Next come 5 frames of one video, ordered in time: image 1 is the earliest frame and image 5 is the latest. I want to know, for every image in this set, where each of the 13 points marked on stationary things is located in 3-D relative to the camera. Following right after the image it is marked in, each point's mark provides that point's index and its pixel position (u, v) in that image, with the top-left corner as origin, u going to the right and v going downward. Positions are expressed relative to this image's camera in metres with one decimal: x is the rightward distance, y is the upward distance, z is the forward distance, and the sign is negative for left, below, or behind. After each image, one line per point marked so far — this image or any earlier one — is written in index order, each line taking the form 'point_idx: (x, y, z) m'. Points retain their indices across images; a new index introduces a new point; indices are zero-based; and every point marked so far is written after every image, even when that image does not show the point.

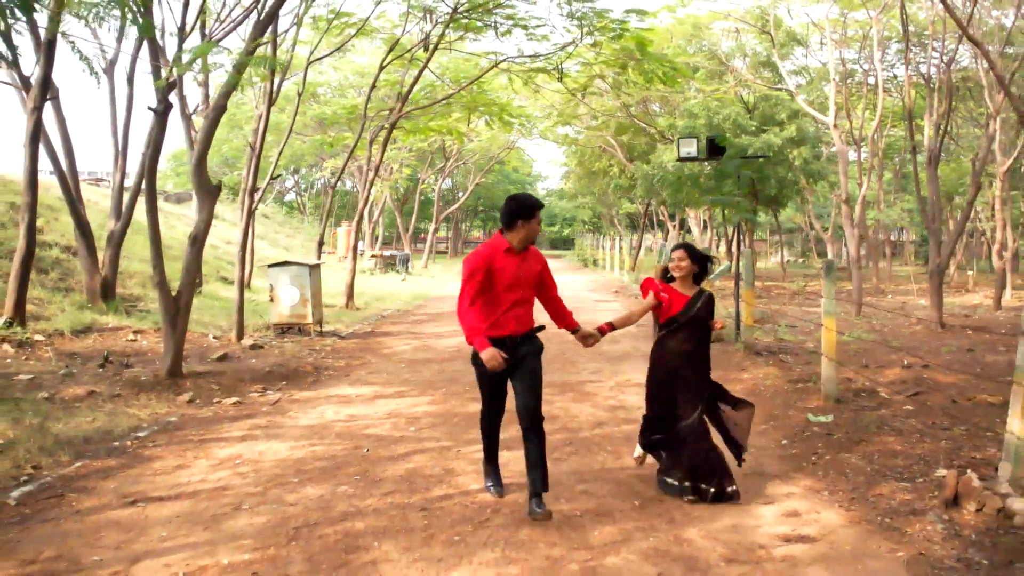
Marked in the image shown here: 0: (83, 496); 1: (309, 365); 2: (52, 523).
0: (-1.4, -0.7, +4.8) m
1: (-1.3, -0.5, +9.1) m
2: (-1.4, -0.7, +4.3) m
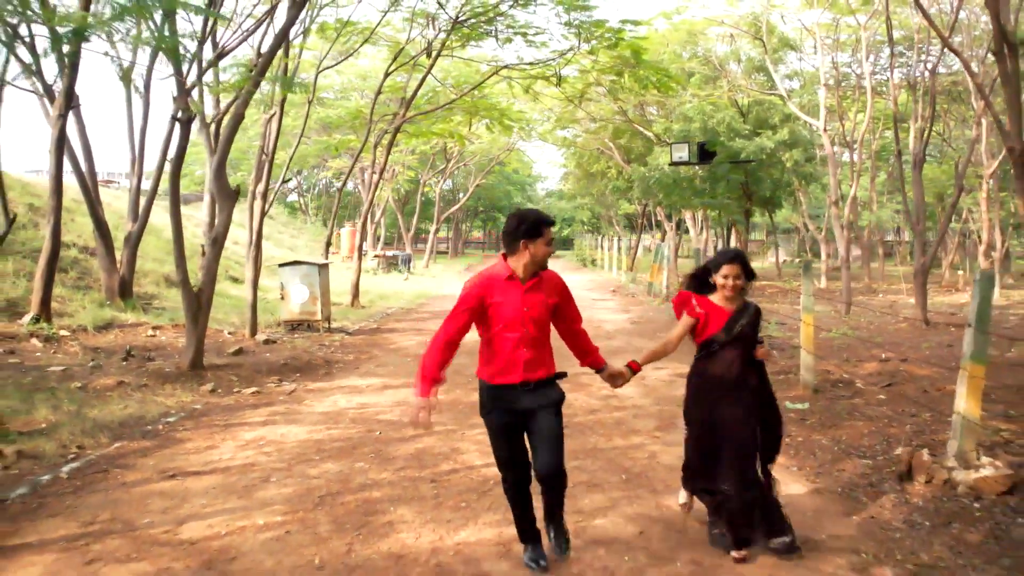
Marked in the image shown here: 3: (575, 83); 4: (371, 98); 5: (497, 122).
0: (-1.4, -0.7, +5.3) m
1: (-1.3, -0.5, +9.6) m
2: (-1.4, -0.7, +4.9) m
3: (+0.7, +2.4, +16.2) m
4: (-1.7, +2.3, +17.6) m
5: (-0.2, +1.9, +16.6) m
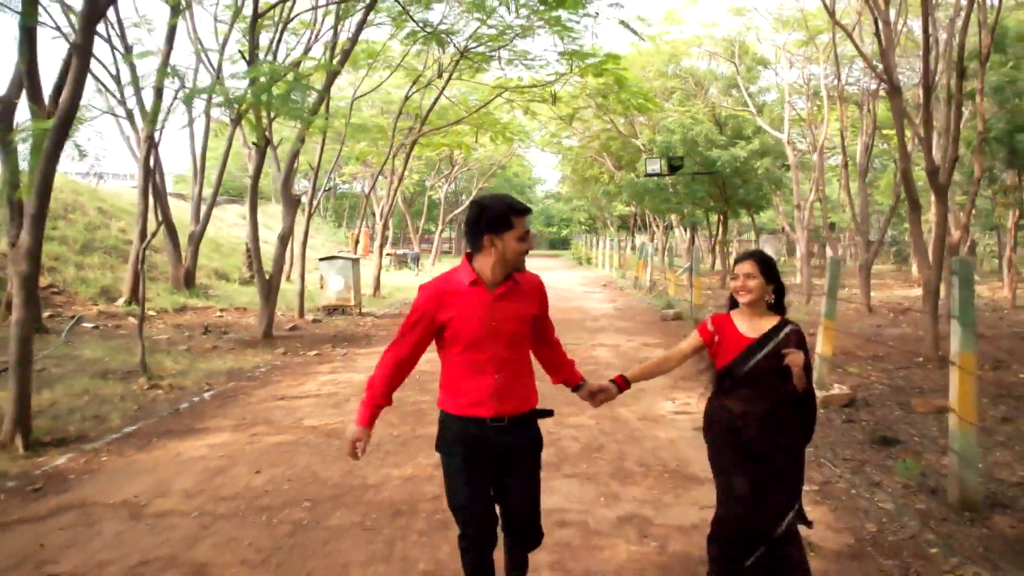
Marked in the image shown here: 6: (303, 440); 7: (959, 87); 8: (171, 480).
0: (-1.4, -0.6, +7.6) m
1: (-1.3, -0.4, +12.0) m
2: (-1.4, -0.6, +7.2) m
3: (+0.7, +2.4, +18.5) m
4: (-1.7, +2.4, +19.9) m
5: (-0.2, +2.0, +18.9) m
6: (-0.9, -0.6, +6.0) m
7: (+3.2, +1.4, +10.3) m
8: (-1.2, -0.7, +5.1) m
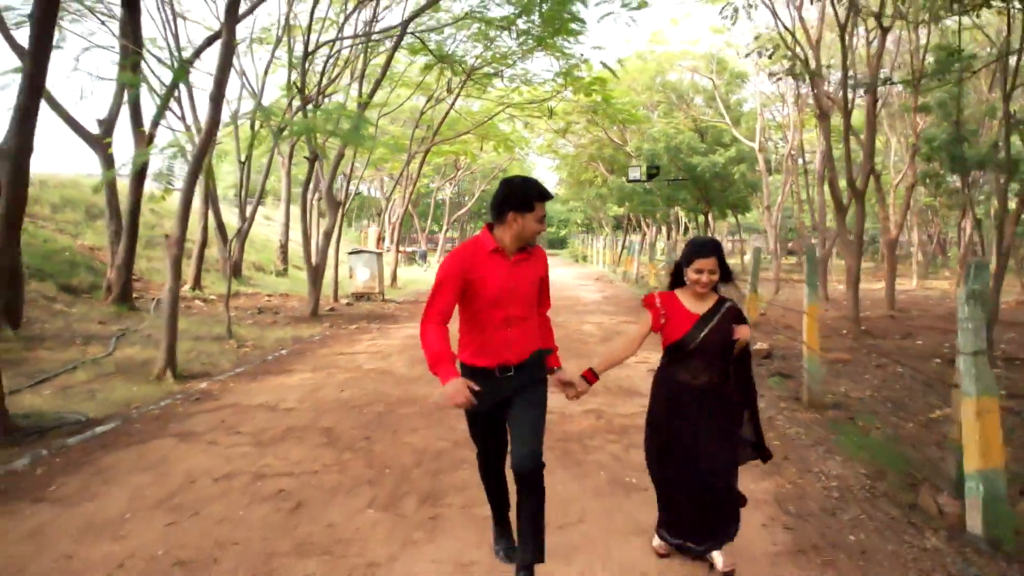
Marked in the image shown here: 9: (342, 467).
0: (-1.4, -0.5, +10.0) m
1: (-1.3, -0.3, +14.4) m
2: (-1.3, -0.5, +9.6) m
3: (+0.7, +2.6, +20.9) m
4: (-1.7, +2.5, +22.3) m
5: (-0.1, +2.1, +21.3) m
6: (-0.9, -0.5, +8.4) m
7: (+3.2, +1.6, +12.7) m
8: (-1.2, -0.6, +7.5) m
9: (-0.6, -0.6, +5.2) m
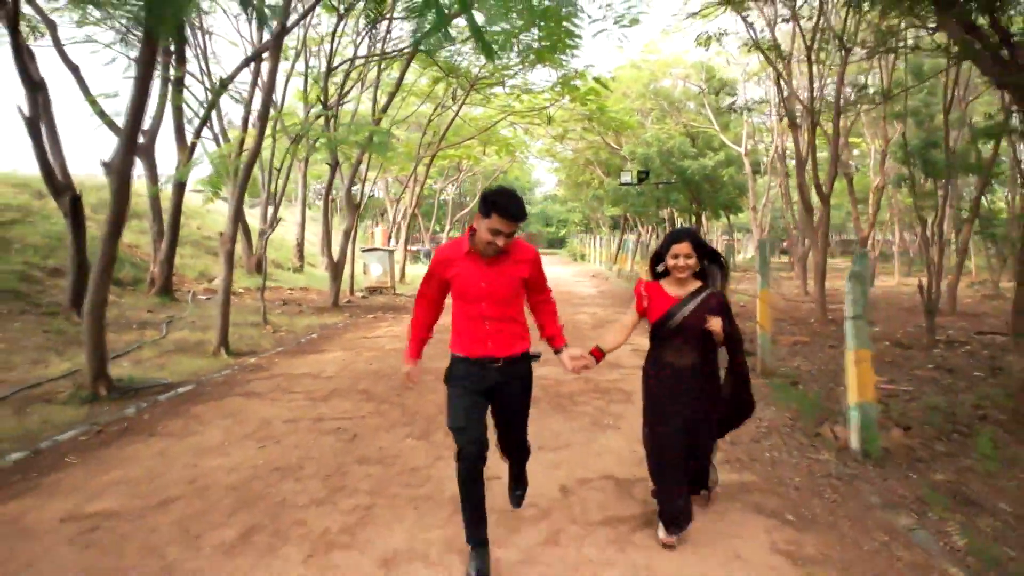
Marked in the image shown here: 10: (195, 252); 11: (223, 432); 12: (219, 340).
0: (-1.4, -0.4, +11.5) m
1: (-1.2, -0.2, +15.8) m
2: (-1.3, -0.4, +11.0) m
3: (+0.7, +2.6, +22.4) m
4: (-1.7, +2.6, +23.7) m
5: (-0.1, +2.2, +22.7) m
6: (-0.8, -0.5, +9.8) m
7: (+3.2, +1.6, +14.1) m
8: (-1.2, -0.5, +8.9) m
9: (-0.6, -0.6, +6.6) m
10: (-3.9, +0.5, +17.8) m
11: (-1.2, -0.6, +6.1) m
12: (-1.9, -0.3, +9.5) m
